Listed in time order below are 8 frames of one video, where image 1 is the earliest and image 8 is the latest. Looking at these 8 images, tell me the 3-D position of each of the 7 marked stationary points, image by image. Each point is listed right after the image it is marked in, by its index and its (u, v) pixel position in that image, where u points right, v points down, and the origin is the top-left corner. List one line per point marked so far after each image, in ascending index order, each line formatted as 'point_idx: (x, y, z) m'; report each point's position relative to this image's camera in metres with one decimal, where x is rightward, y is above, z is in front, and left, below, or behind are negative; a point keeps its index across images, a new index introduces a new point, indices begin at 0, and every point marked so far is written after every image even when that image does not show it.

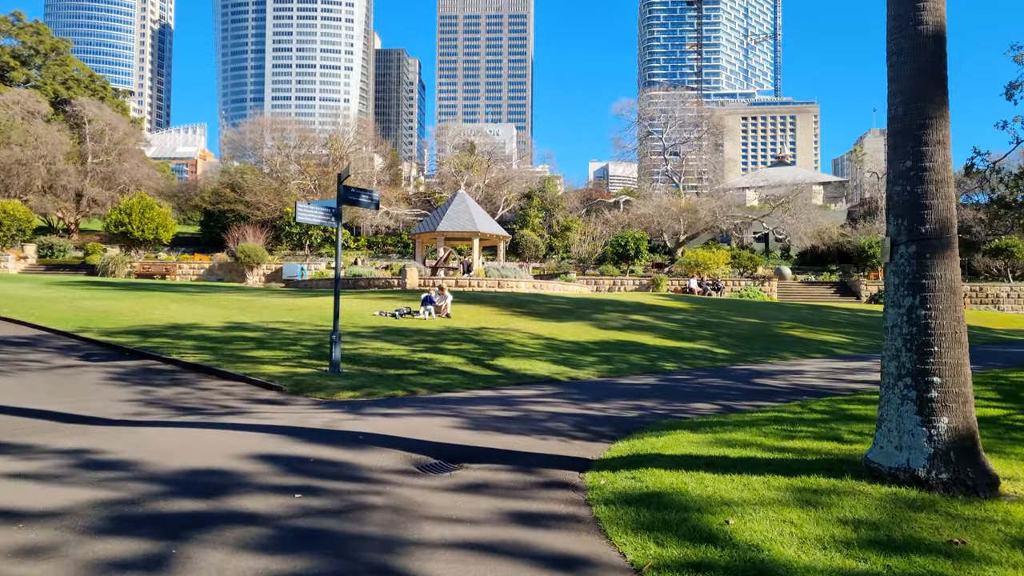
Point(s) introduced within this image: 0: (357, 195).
0: (-2.5, +1.6, +11.7) m
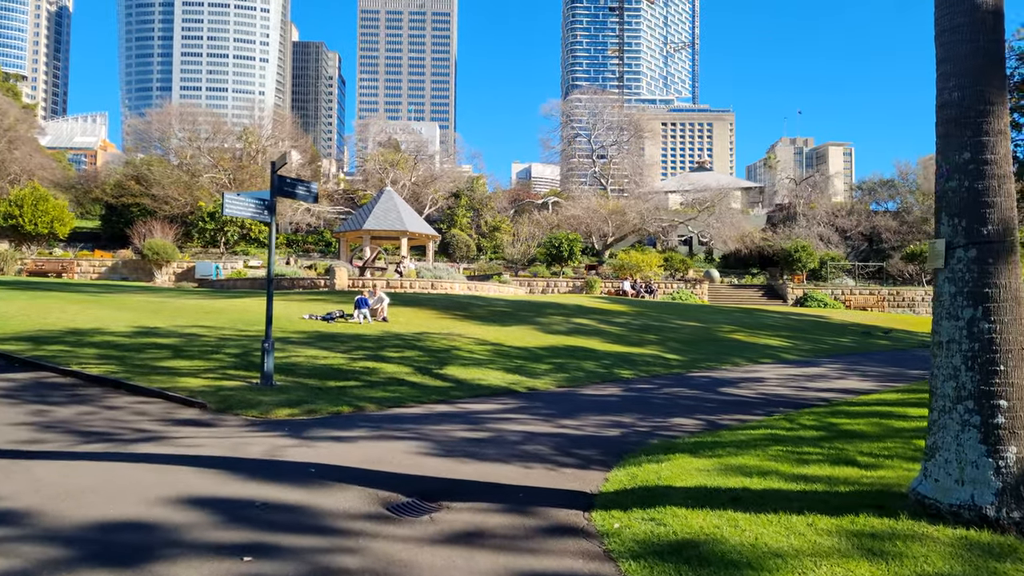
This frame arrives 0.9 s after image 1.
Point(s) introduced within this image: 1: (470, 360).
0: (-3.2, +1.5, +10.5) m
1: (-0.7, -1.3, +12.9) m
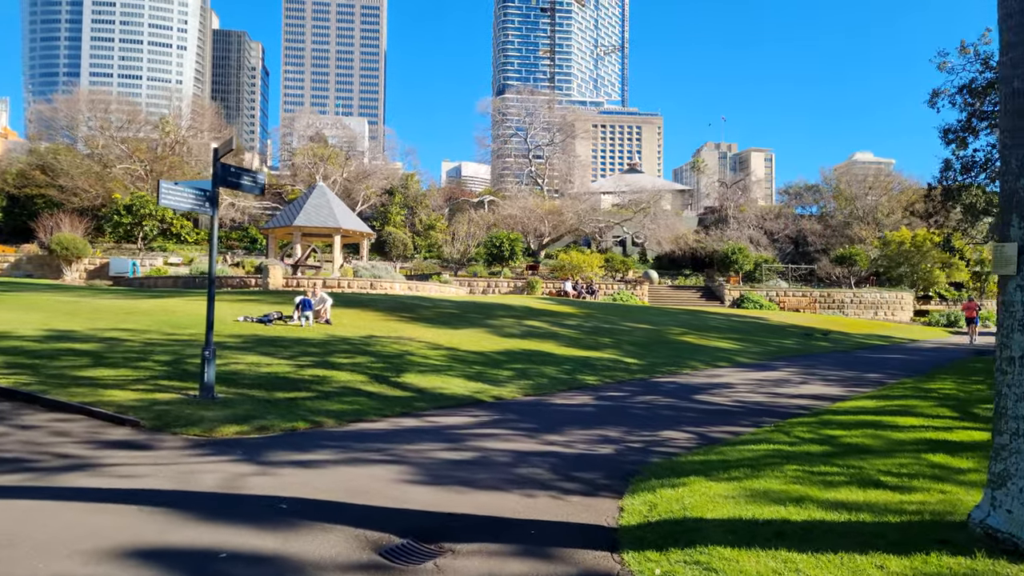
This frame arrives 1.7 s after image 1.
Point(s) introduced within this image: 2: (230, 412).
0: (-3.6, +1.5, +9.5) m
1: (-1.4, -1.3, +12.1) m
2: (-3.2, -1.4, +8.2) m
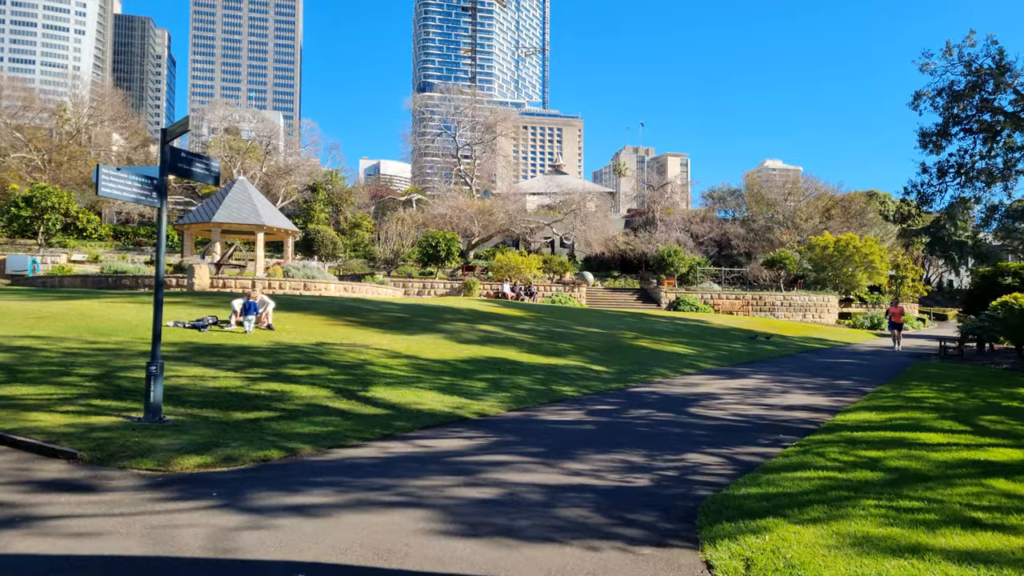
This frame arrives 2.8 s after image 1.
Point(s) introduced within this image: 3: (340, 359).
0: (-3.7, +1.5, +8.2) m
1: (-1.8, -1.4, +11.1) m
2: (-3.2, -1.5, +7.0) m
3: (-3.0, -1.2, +12.5) m
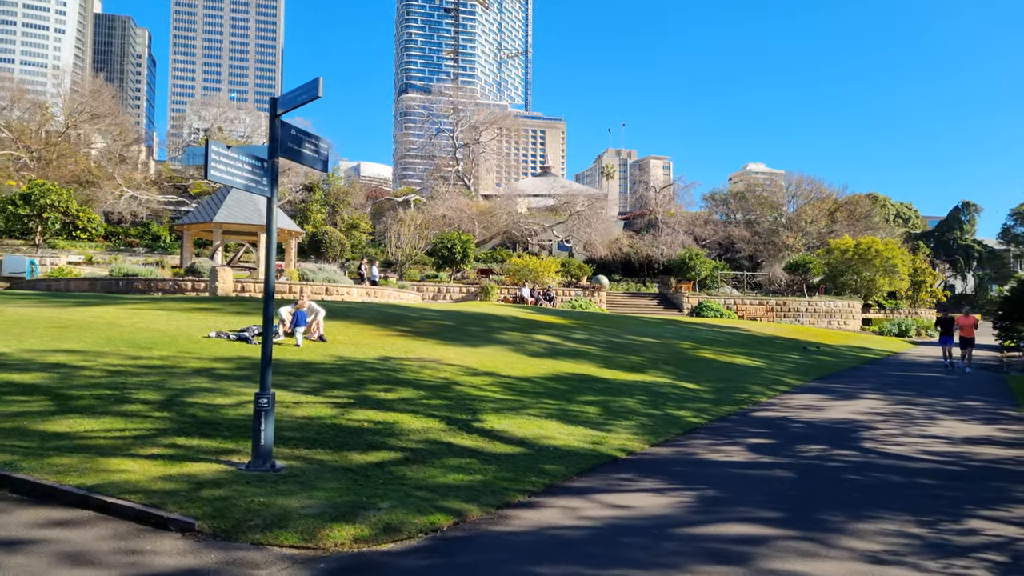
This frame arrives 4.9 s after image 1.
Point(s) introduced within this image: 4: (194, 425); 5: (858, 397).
0: (-2.0, +1.3, +6.6) m
1: (-0.2, -1.6, +9.6) m
2: (-1.4, -1.6, +5.4) m
3: (-1.4, -1.4, +10.9) m
4: (-3.3, -1.4, +7.3) m
5: (+6.2, -1.9, +12.8) m
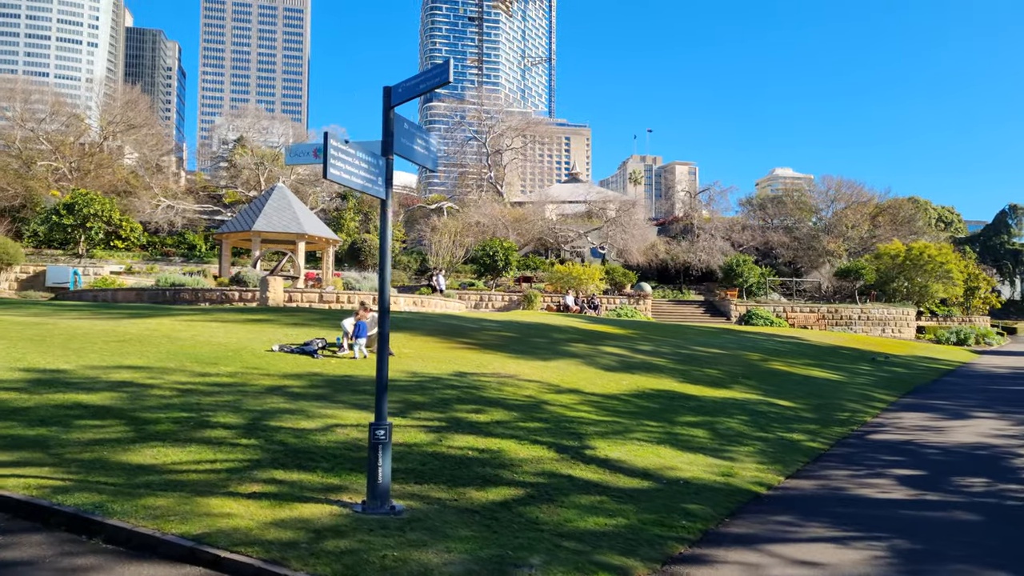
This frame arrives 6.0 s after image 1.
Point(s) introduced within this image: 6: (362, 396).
0: (-0.8, +1.2, +5.9) m
1: (+1.1, -1.7, +8.7) m
2: (-0.3, -1.7, +4.7) m
3: (-0.1, -1.5, +10.1) m
4: (-2.1, -1.5, +6.6) m
5: (+7.5, -2.1, +11.8) m
6: (-2.0, -1.4, +9.6) m
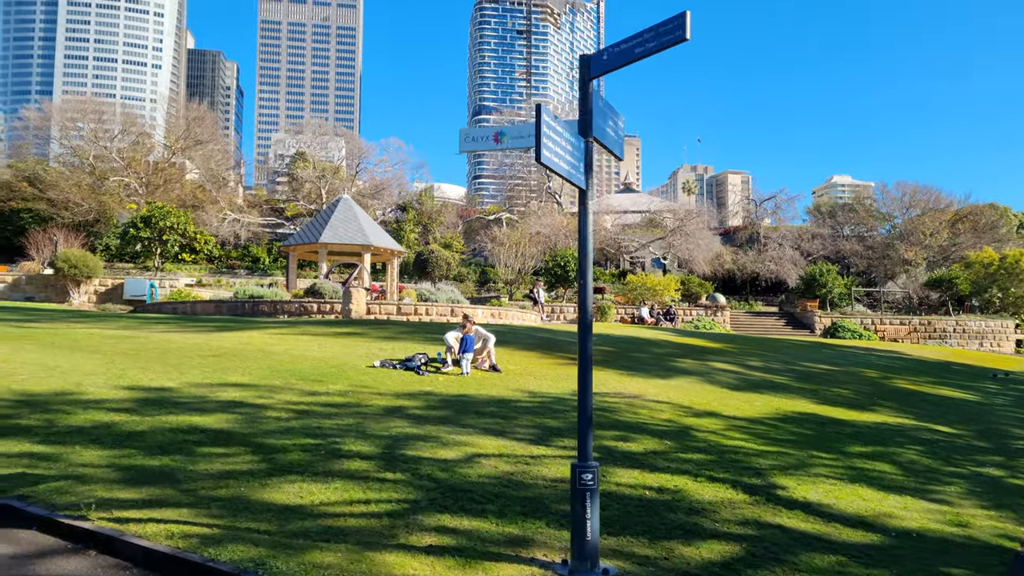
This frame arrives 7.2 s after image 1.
0: (+0.7, +1.1, +4.9) m
1: (+2.7, -1.8, +7.6) m
2: (+1.1, -1.8, +3.6) m
3: (+1.7, -1.7, +9.0) m
4: (-0.5, -1.6, +5.7) m
5: (+9.4, -2.2, +10.2) m
6: (-0.3, -1.6, +8.7) m
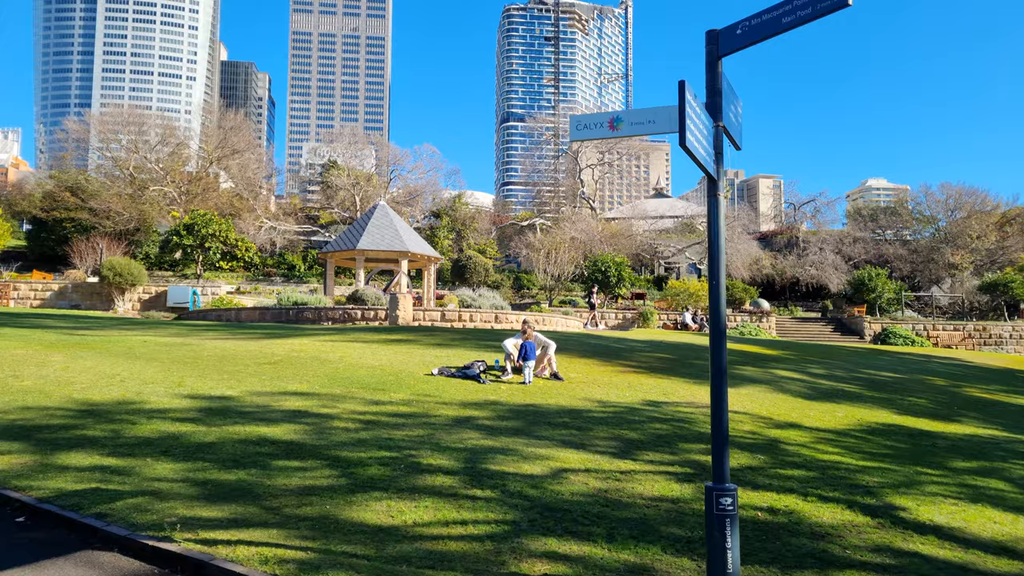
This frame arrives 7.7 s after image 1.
0: (+1.4, +1.1, +4.5) m
1: (+3.6, -1.9, +7.0) m
2: (+1.8, -1.8, +3.1) m
3: (+2.6, -1.7, +8.5) m
4: (+0.2, -1.7, +5.2) m
5: (+10.3, -2.3, +9.4) m
6: (+0.6, -1.6, +8.2) m
